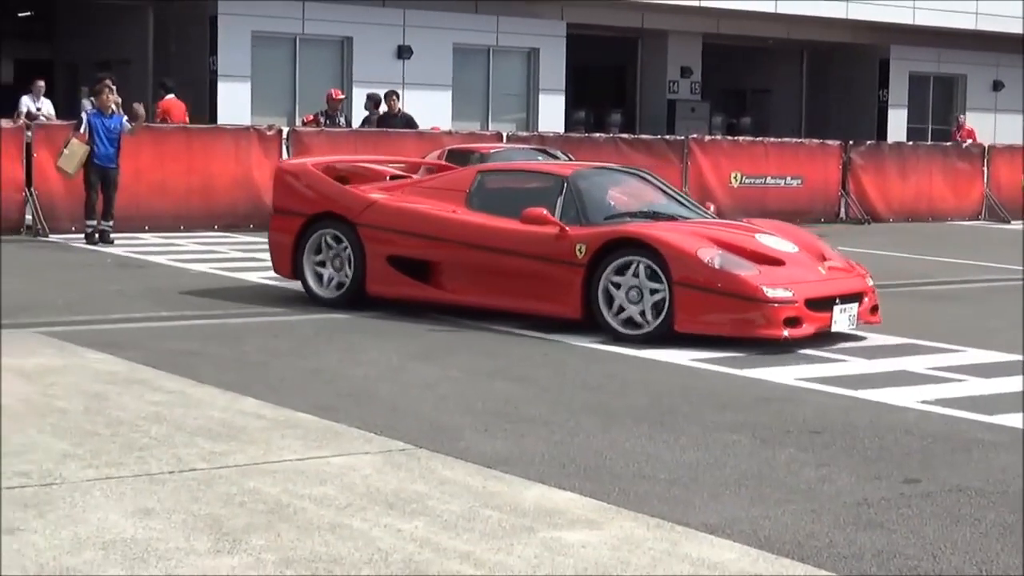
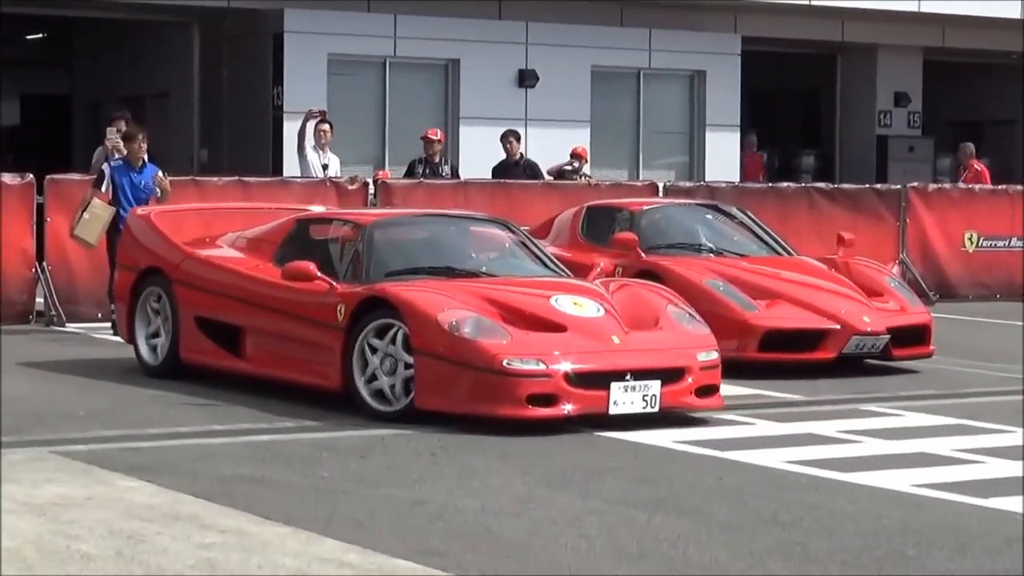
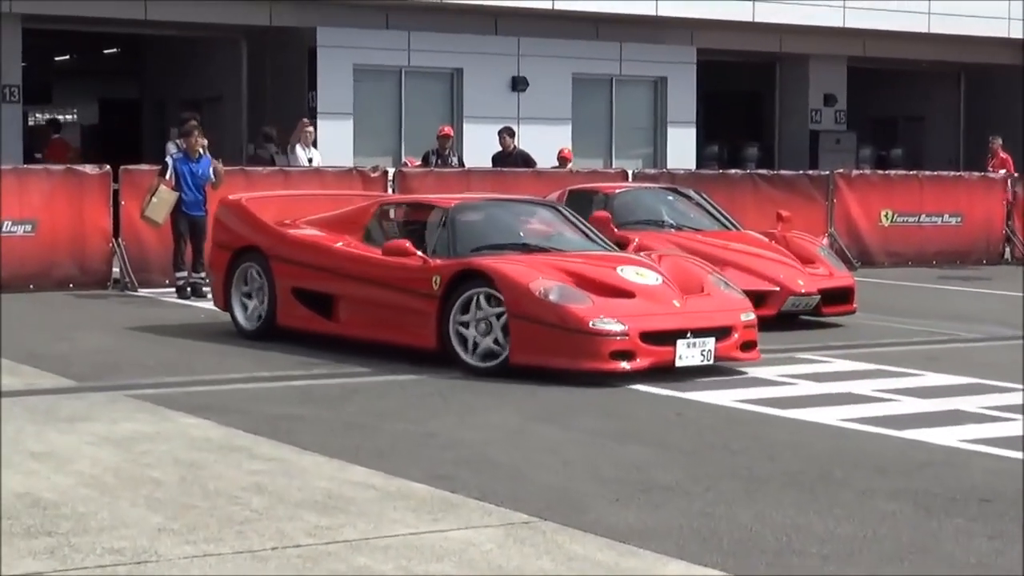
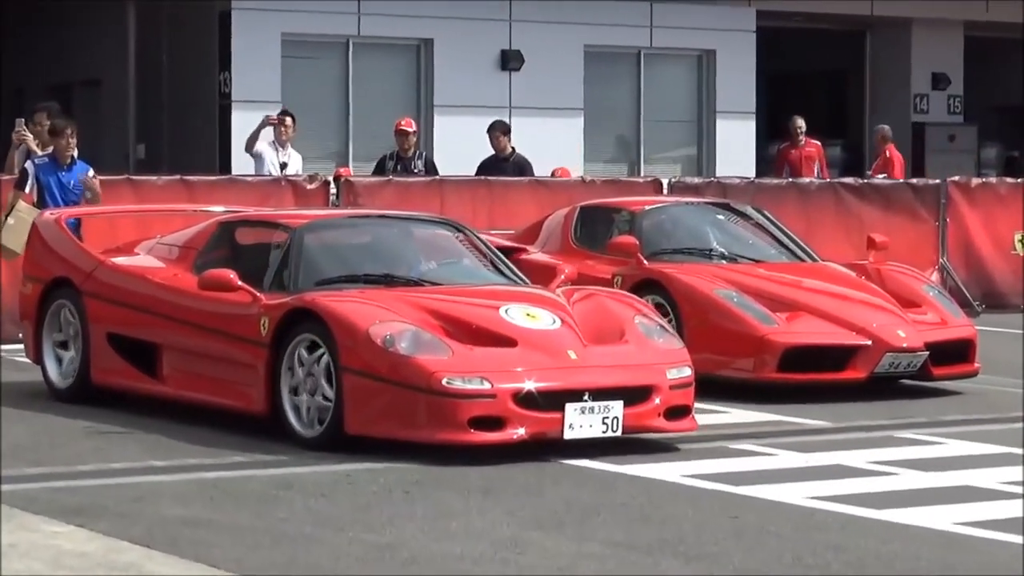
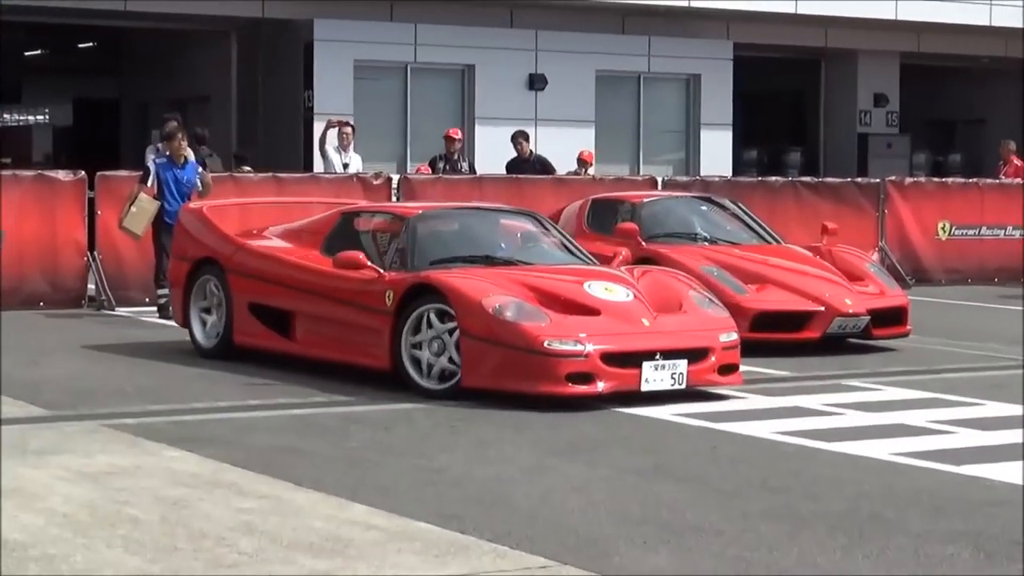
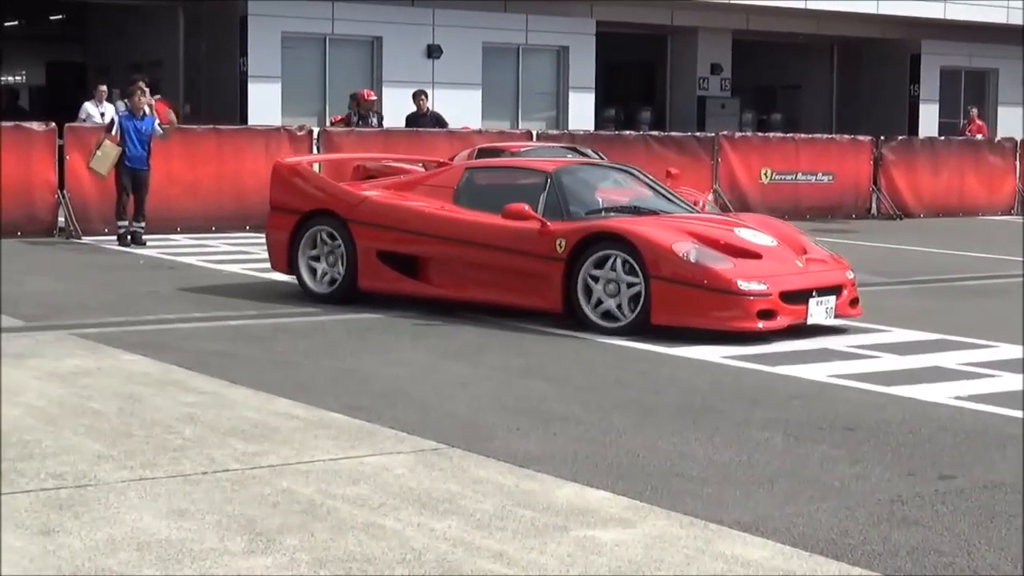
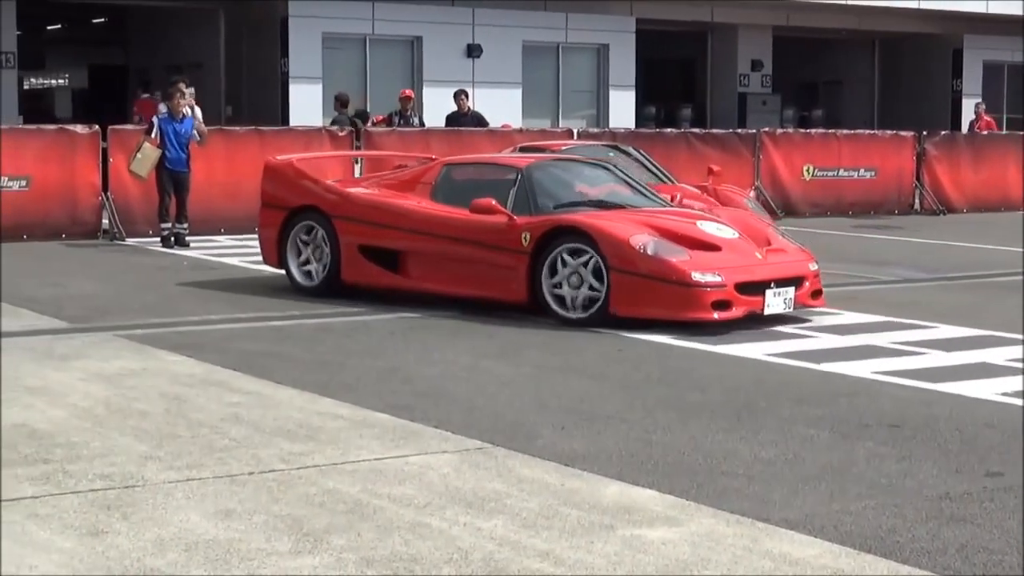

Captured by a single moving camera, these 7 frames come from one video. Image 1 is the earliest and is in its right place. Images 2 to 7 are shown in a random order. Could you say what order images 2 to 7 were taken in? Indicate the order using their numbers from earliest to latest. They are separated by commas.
6, 7, 3, 5, 2, 4
